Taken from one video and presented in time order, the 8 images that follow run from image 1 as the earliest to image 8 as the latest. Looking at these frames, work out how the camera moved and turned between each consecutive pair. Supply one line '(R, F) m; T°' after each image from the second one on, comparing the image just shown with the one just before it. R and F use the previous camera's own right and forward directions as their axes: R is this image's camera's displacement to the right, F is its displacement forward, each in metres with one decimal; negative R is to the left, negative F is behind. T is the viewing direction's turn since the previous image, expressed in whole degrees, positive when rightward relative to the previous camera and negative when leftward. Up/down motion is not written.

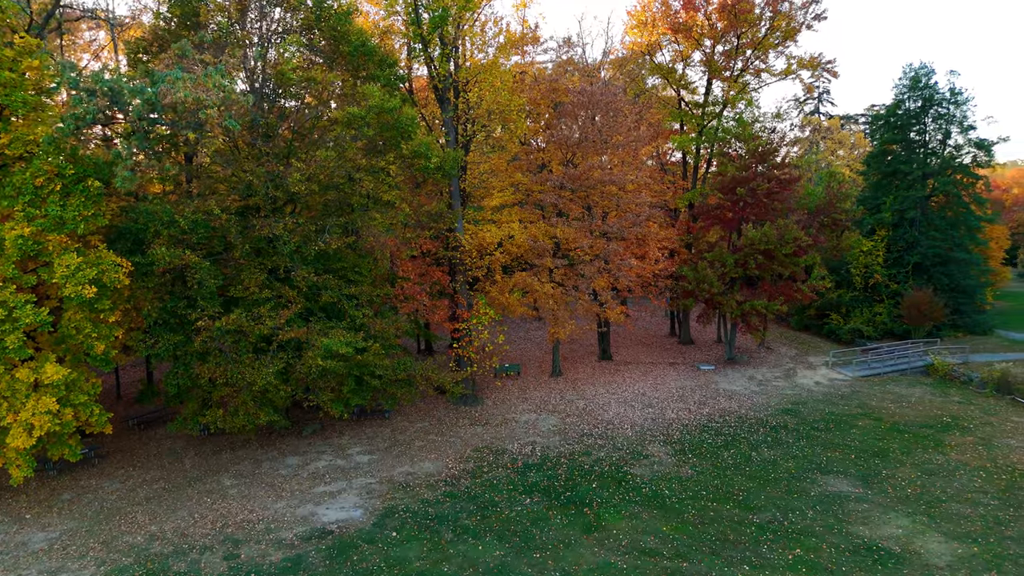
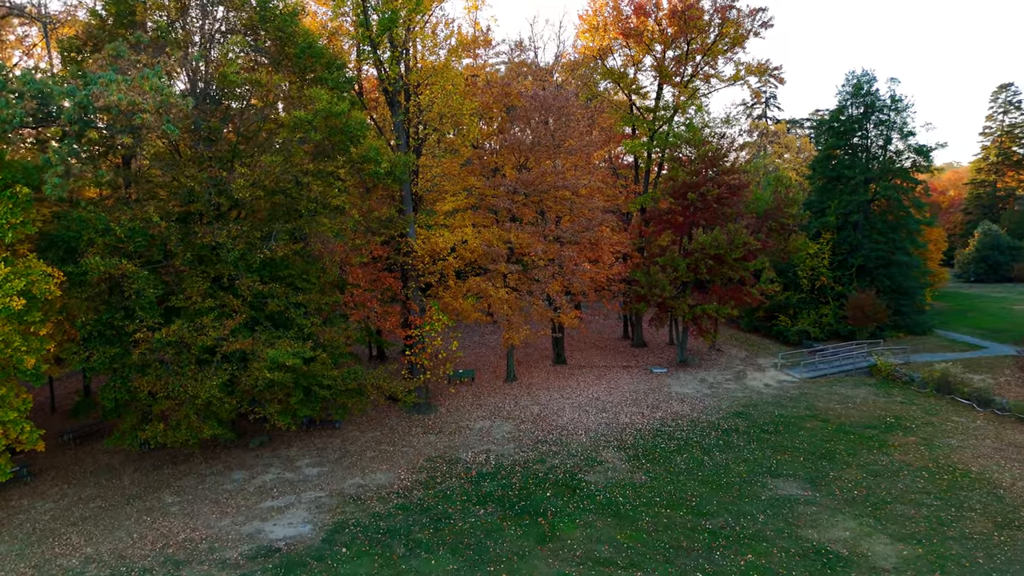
(0.0, +0.1) m; +4°
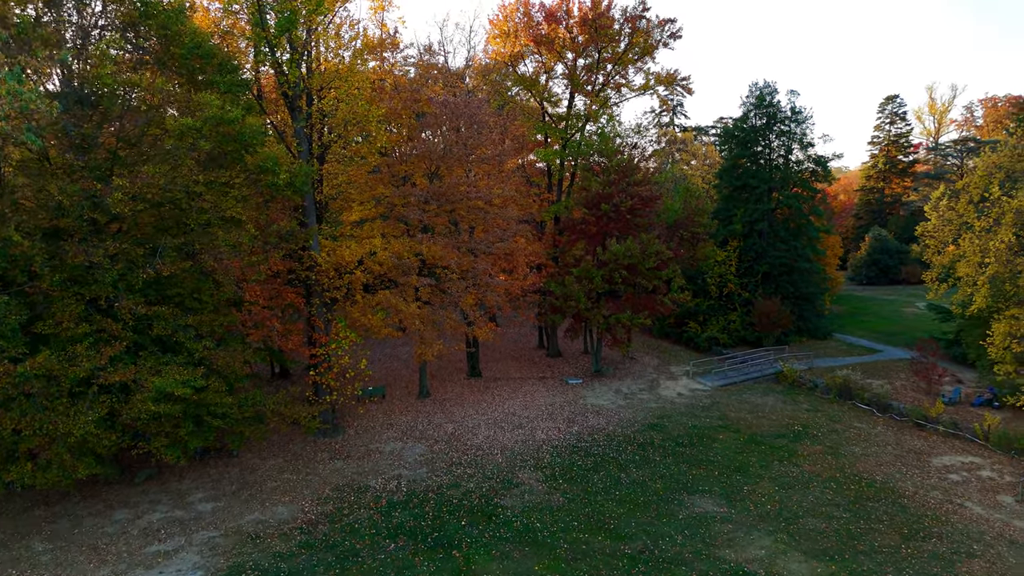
(+0.1, +0.5) m; +7°
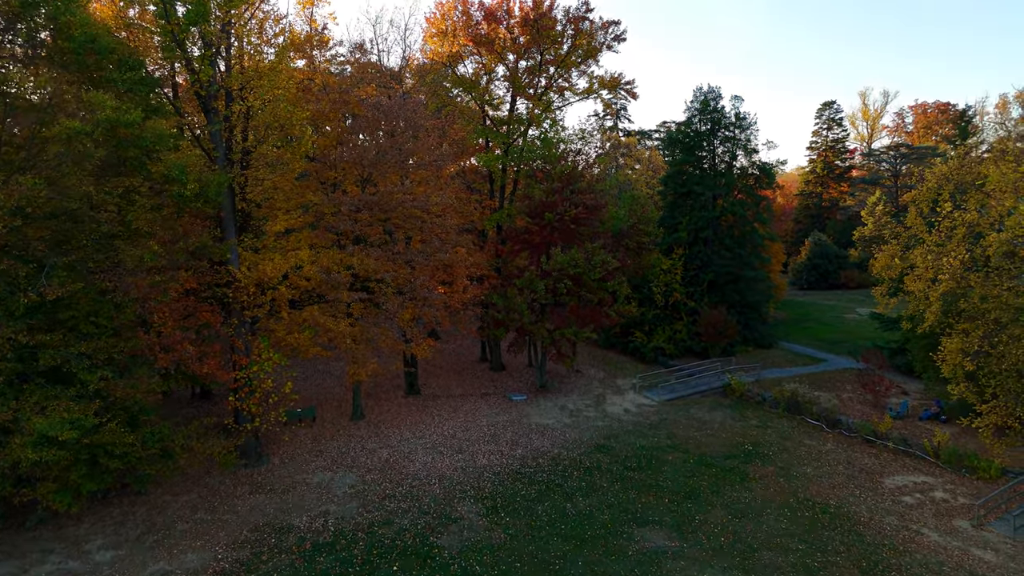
(+0.2, +1.0) m; +4°
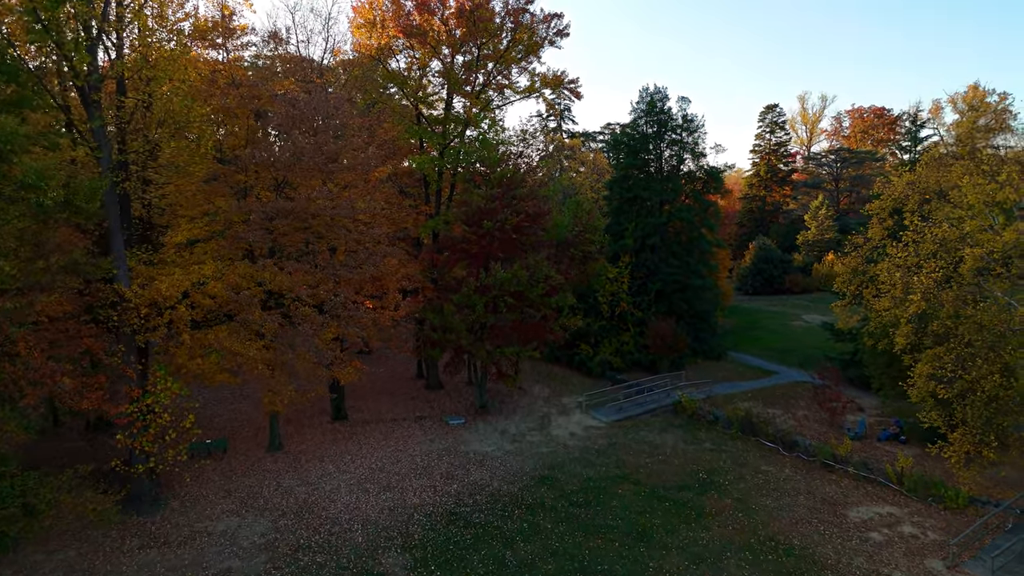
(+0.2, +1.4) m; +4°
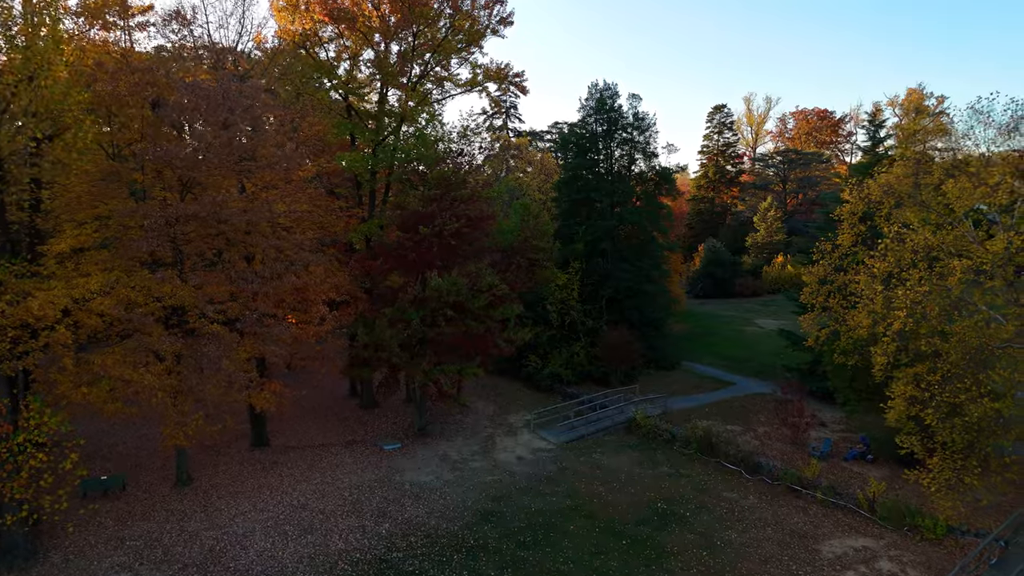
(+0.2, +1.5) m; +4°
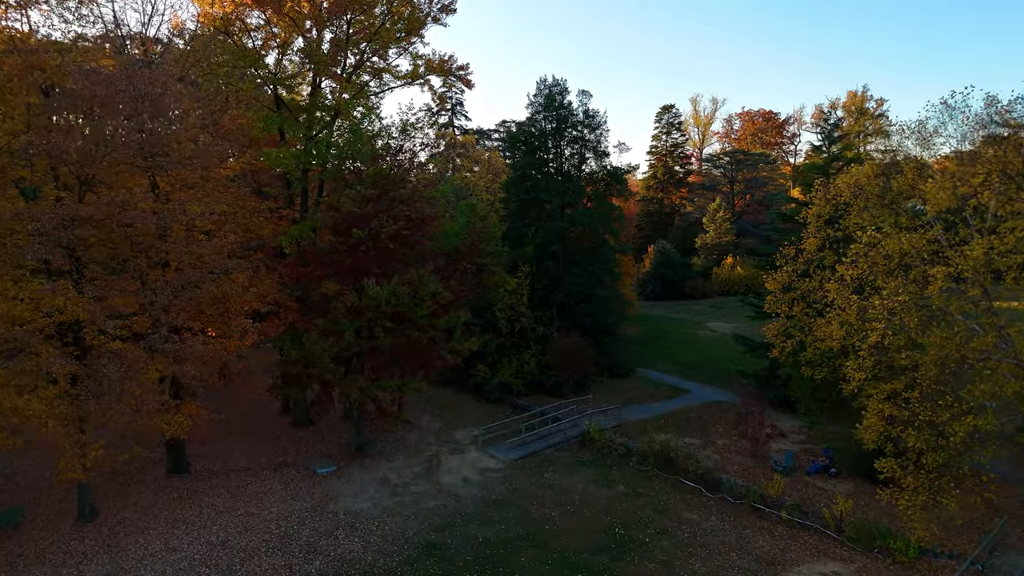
(+0.1, +1.1) m; +4°
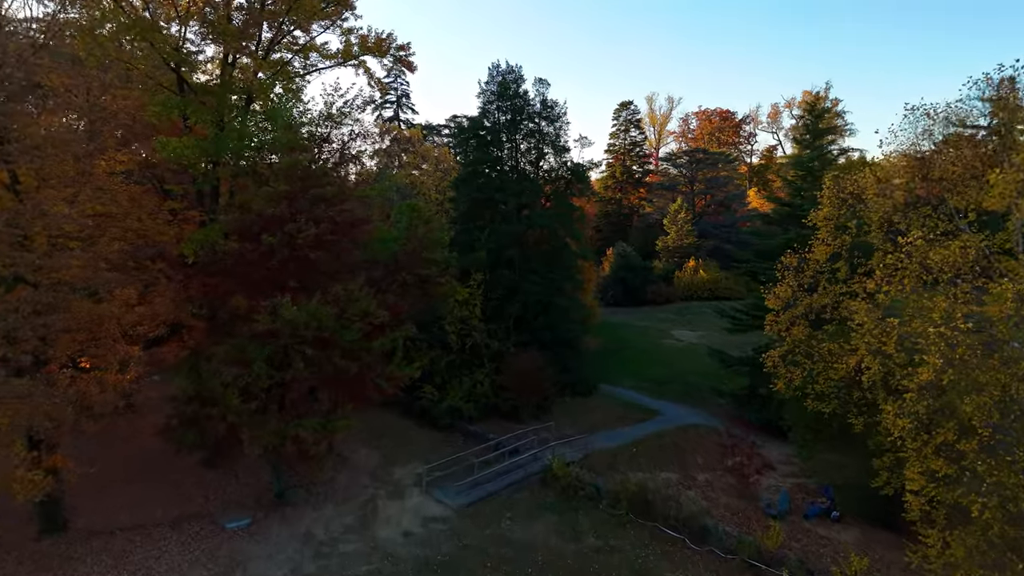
(+0.1, +2.2) m; +4°
